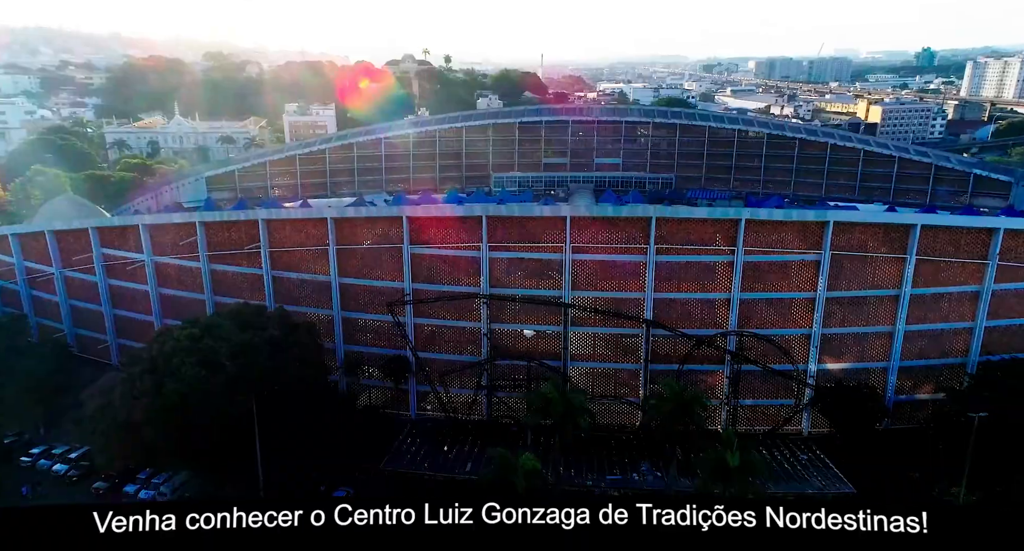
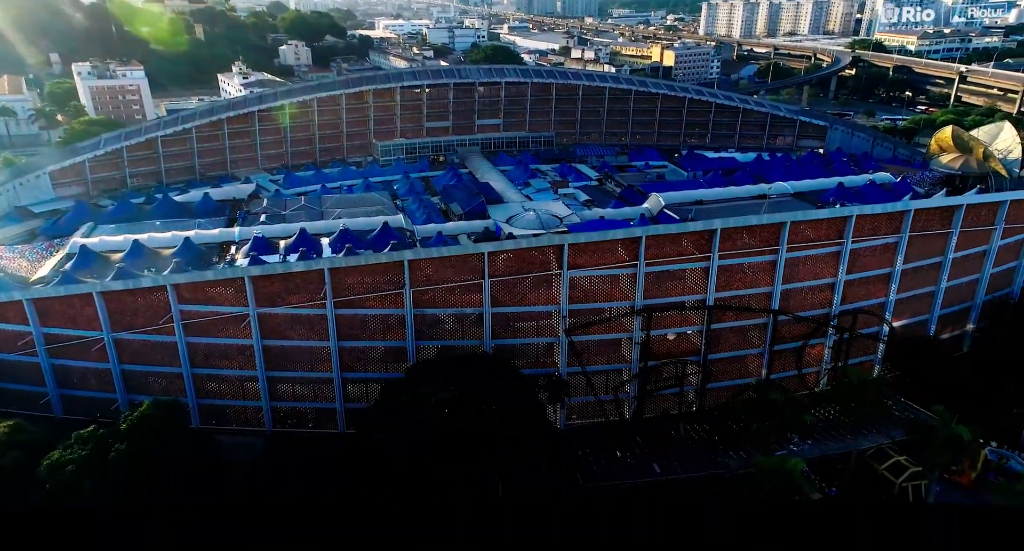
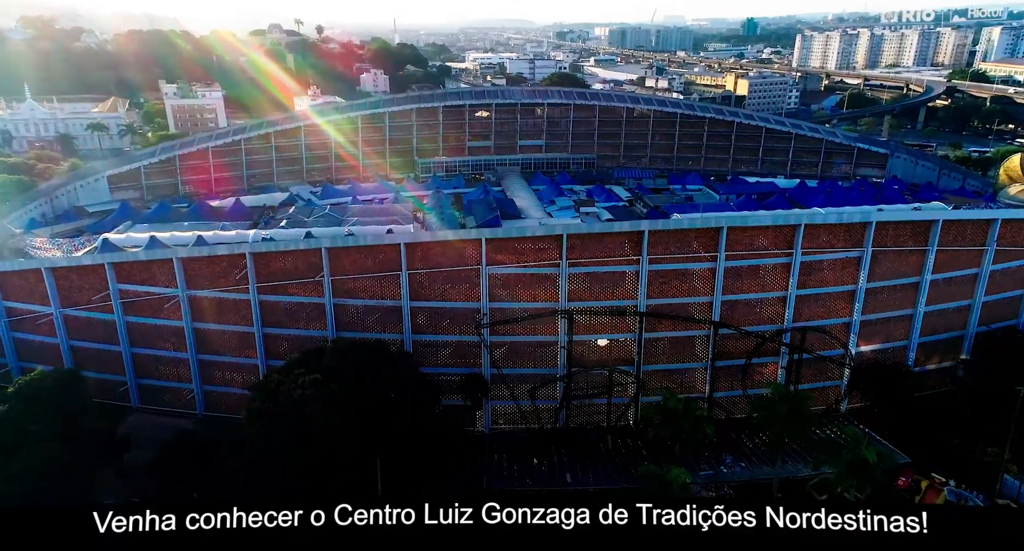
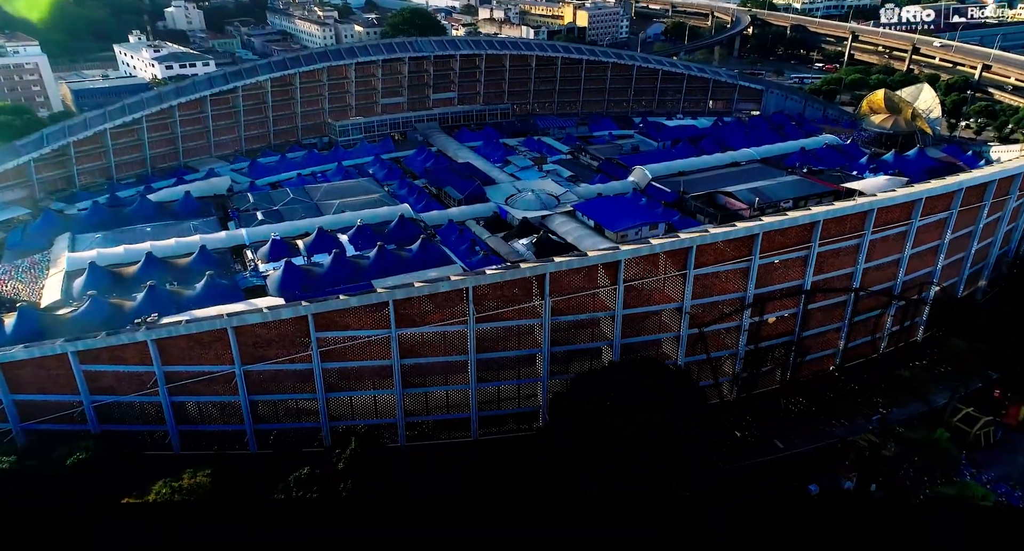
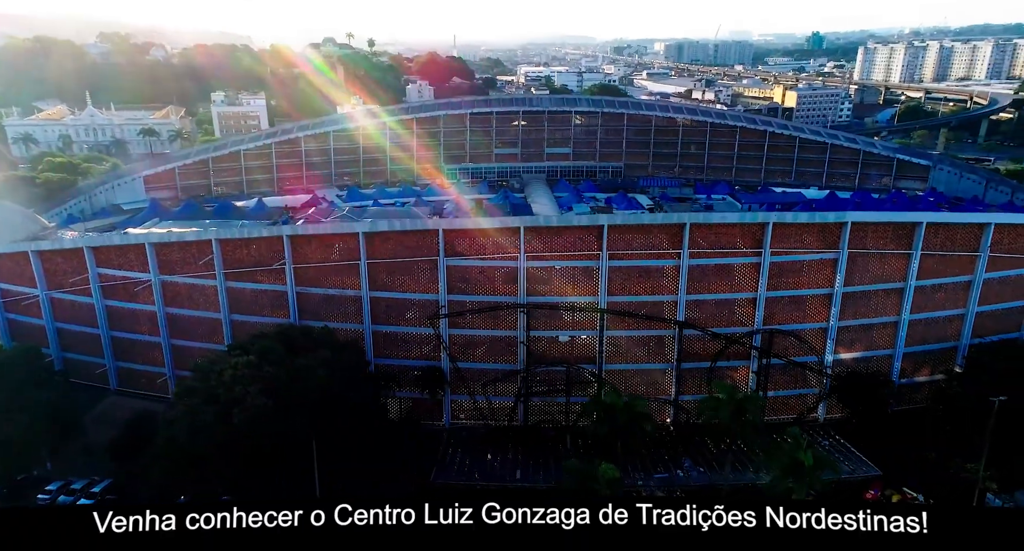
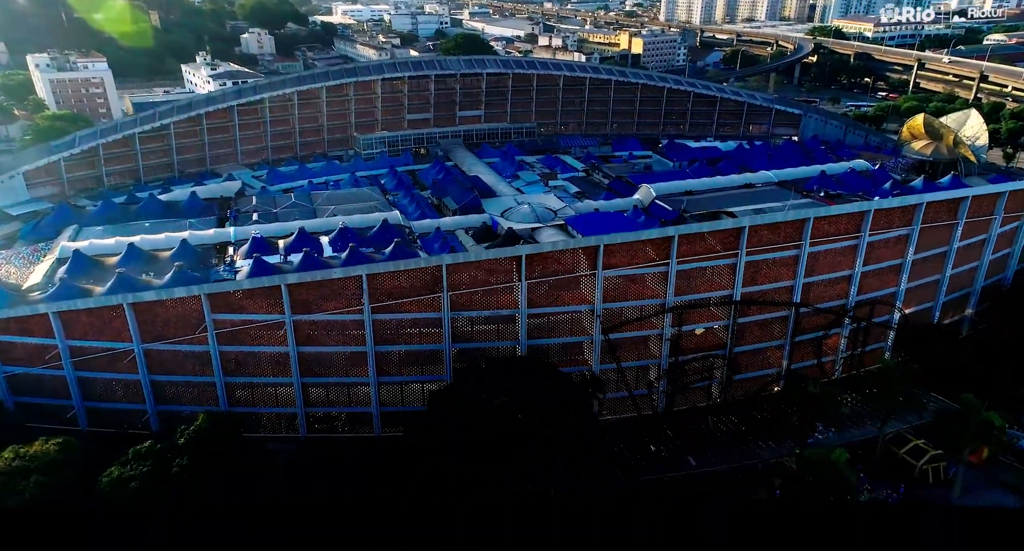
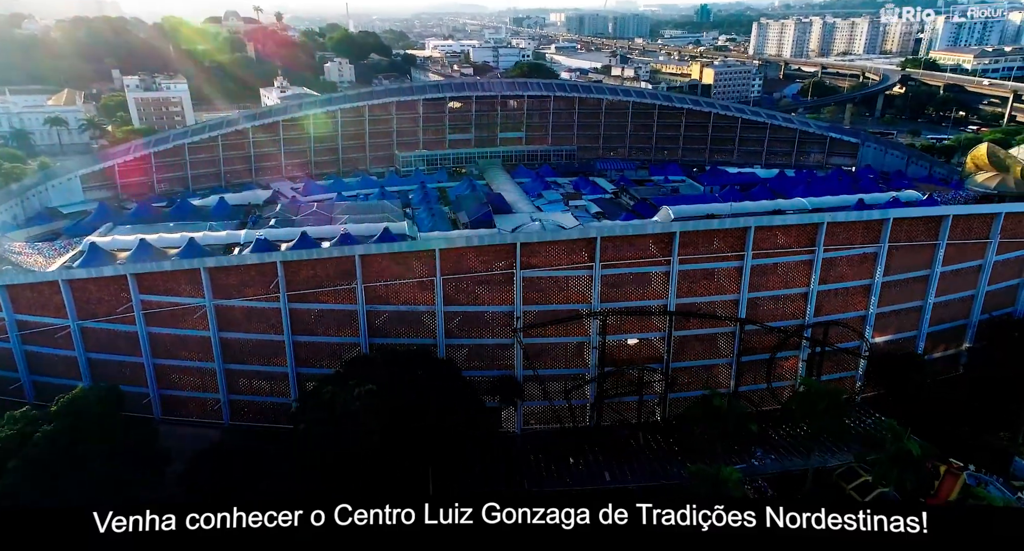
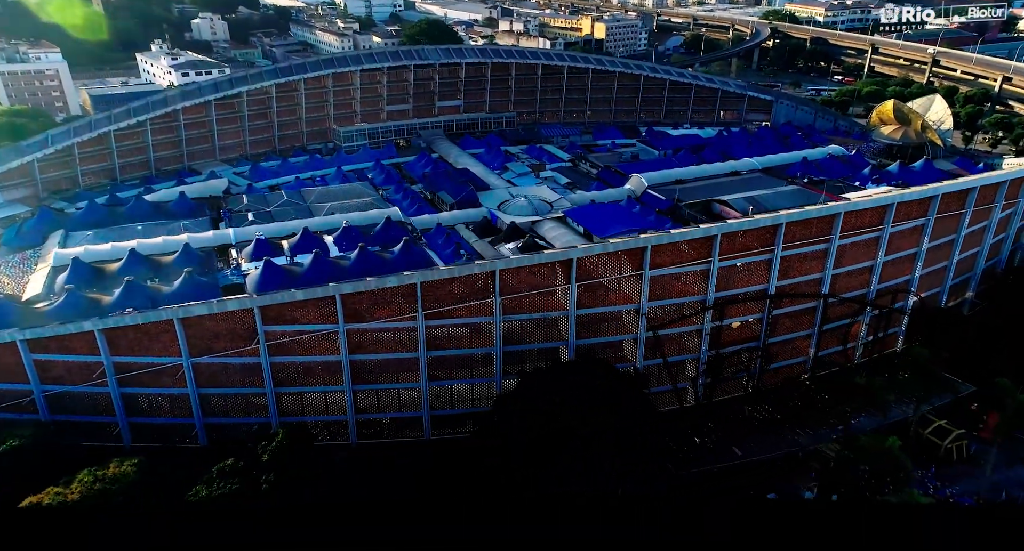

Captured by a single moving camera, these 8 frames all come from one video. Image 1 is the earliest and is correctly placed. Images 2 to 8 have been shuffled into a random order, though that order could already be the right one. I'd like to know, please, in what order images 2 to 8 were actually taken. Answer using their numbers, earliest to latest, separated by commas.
5, 3, 7, 2, 6, 8, 4
